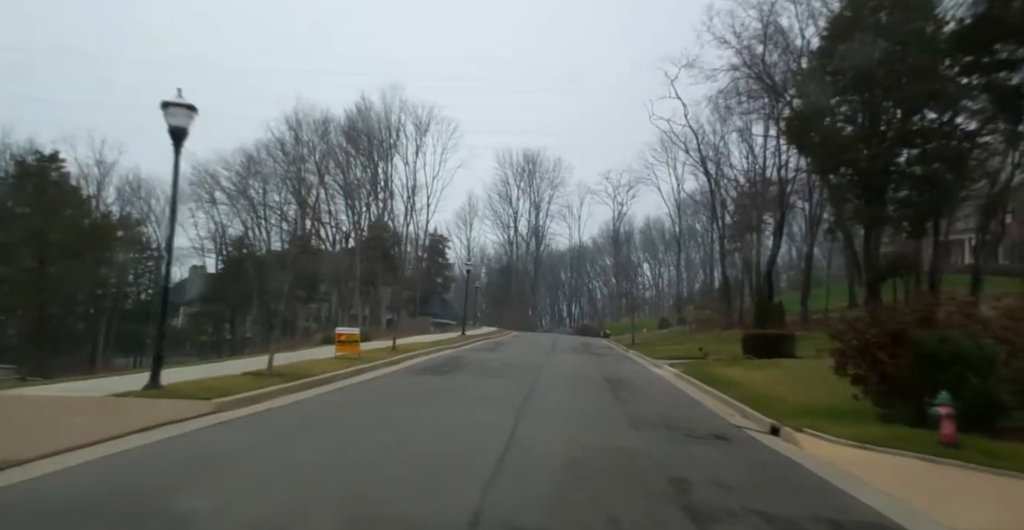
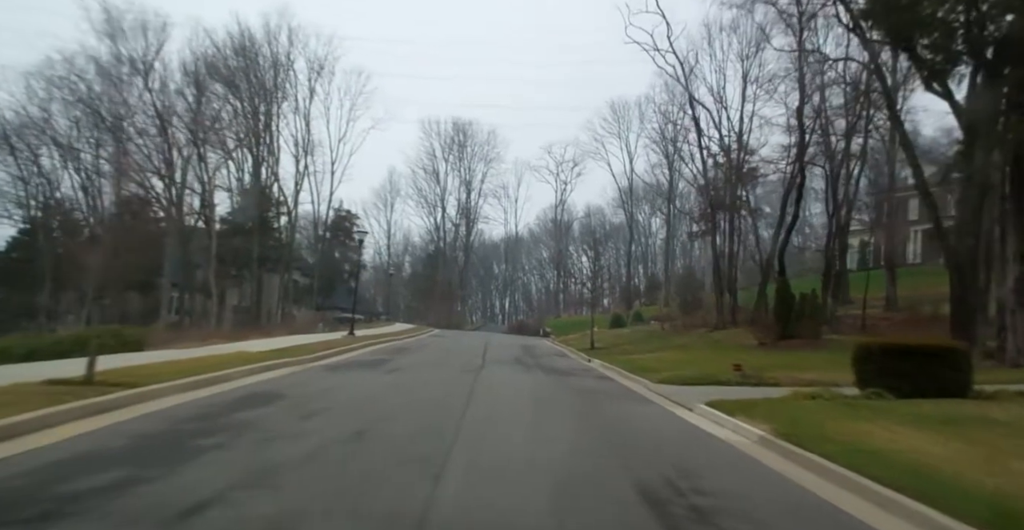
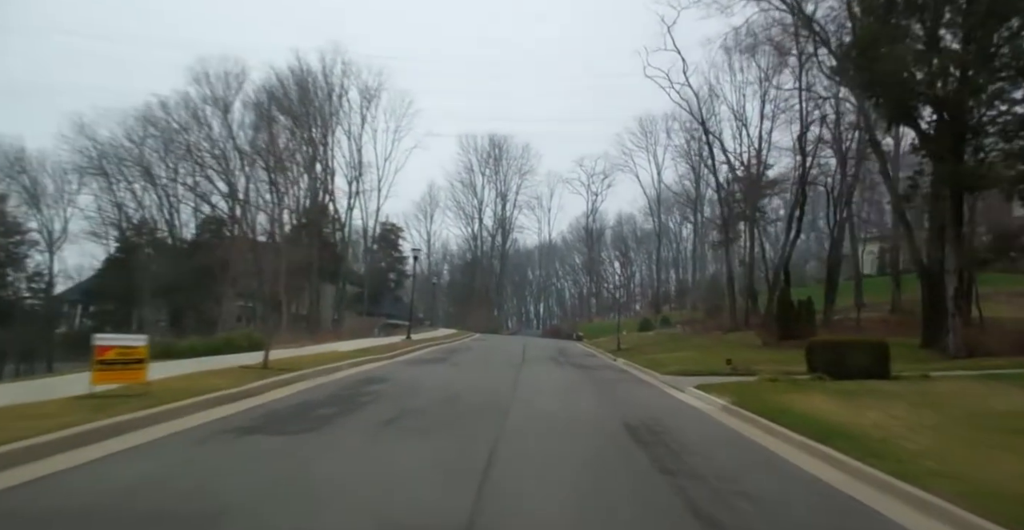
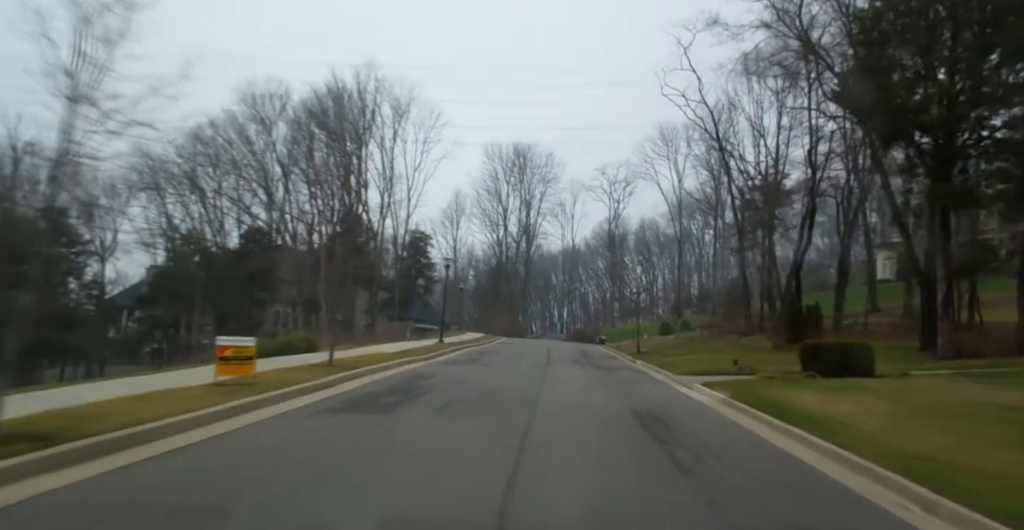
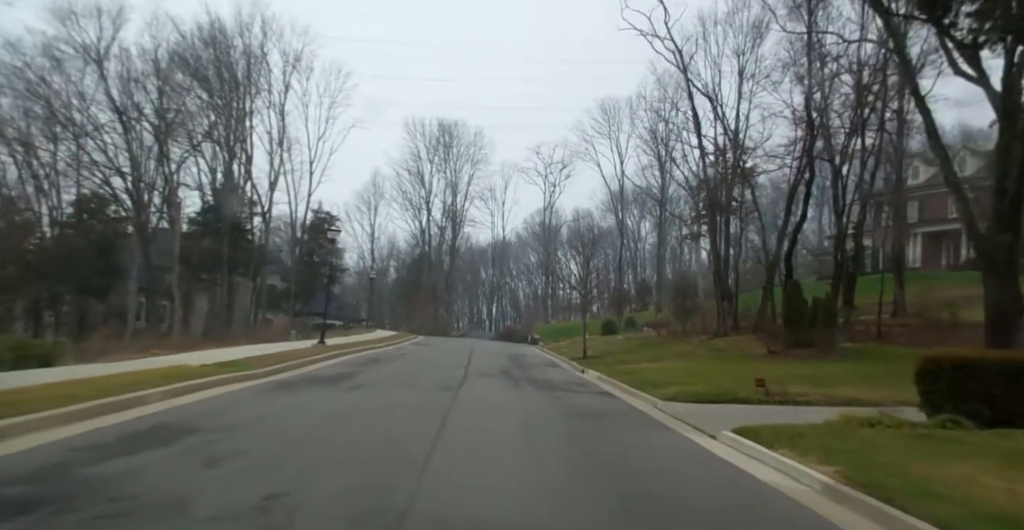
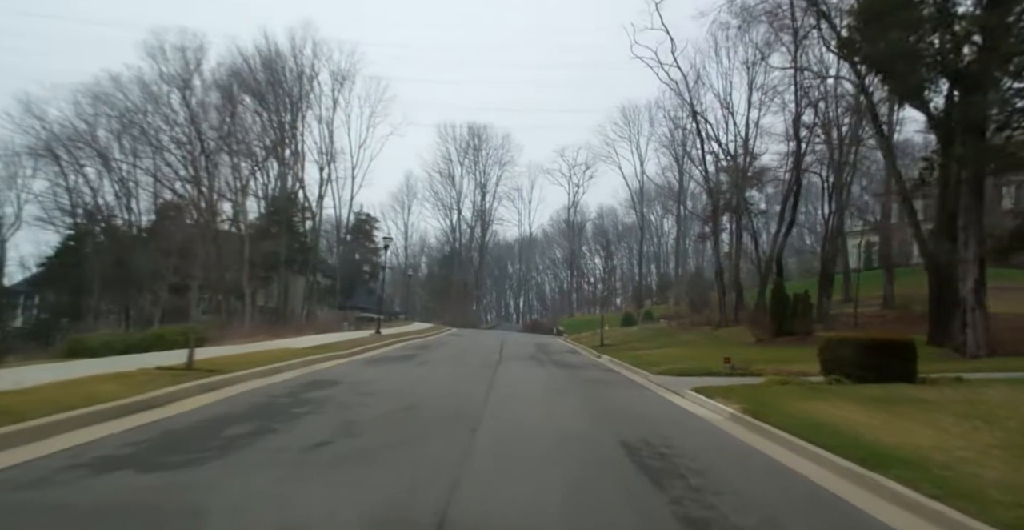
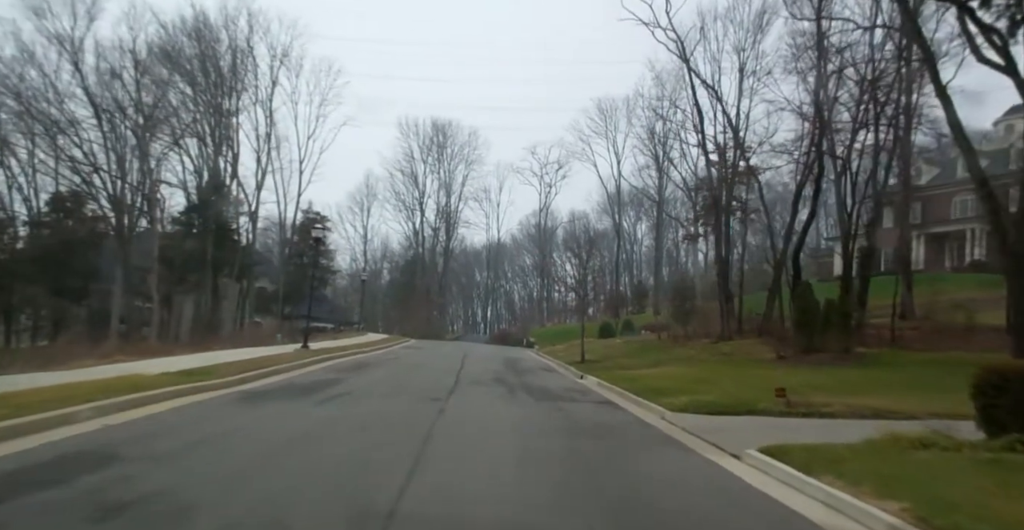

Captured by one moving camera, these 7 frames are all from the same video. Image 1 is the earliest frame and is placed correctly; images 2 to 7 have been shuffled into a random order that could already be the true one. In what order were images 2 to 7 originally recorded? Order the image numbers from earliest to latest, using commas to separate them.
4, 3, 6, 2, 5, 7
